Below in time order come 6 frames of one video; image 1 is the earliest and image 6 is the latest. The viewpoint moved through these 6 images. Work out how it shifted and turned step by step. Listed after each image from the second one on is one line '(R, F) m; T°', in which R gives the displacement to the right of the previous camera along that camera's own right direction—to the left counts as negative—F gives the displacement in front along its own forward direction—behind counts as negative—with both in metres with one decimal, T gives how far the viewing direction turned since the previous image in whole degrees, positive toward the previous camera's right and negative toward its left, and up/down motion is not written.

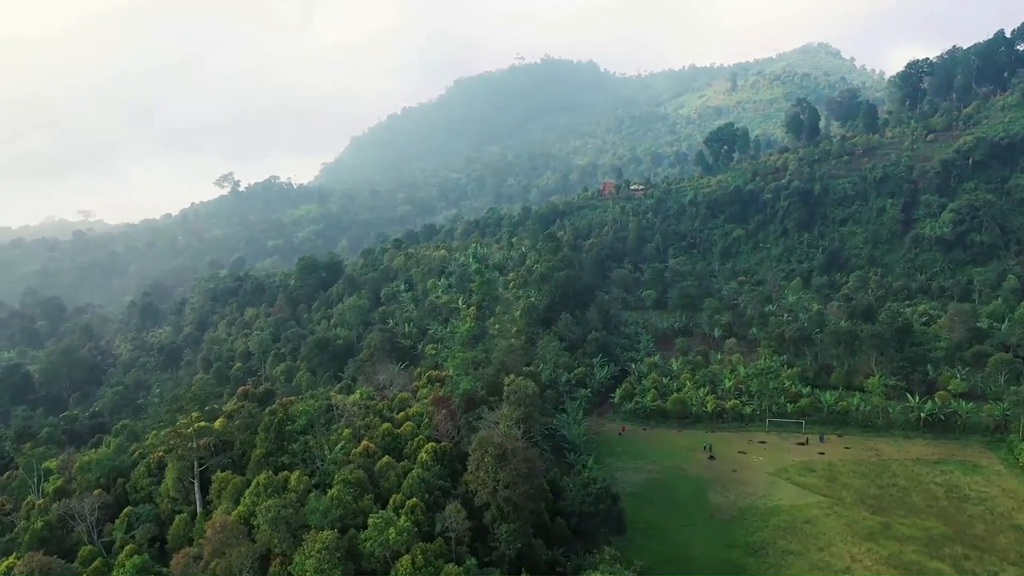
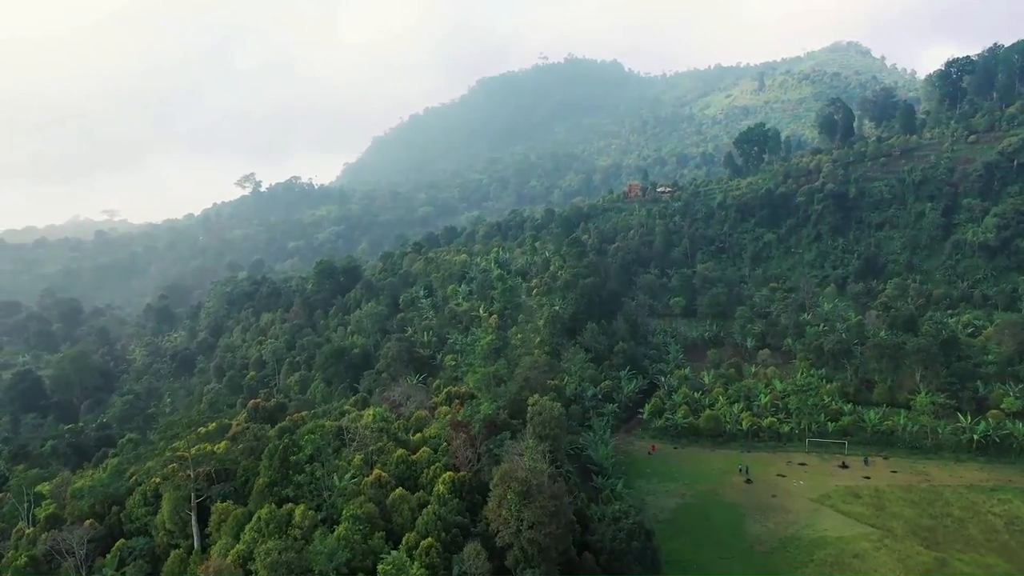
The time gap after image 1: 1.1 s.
(-0.2, +1.8) m; -2°
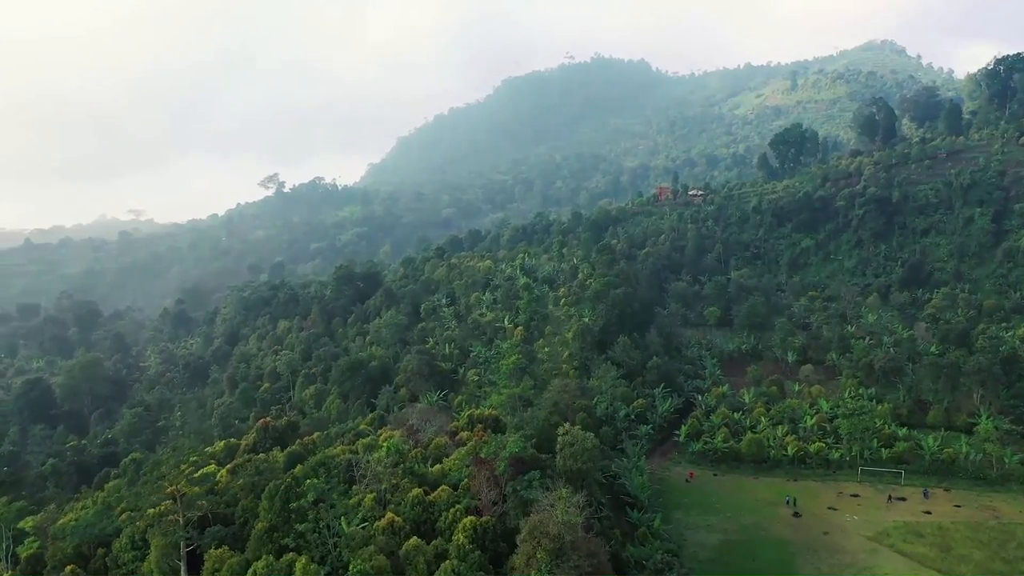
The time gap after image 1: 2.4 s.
(-0.2, +2.2) m; -2°
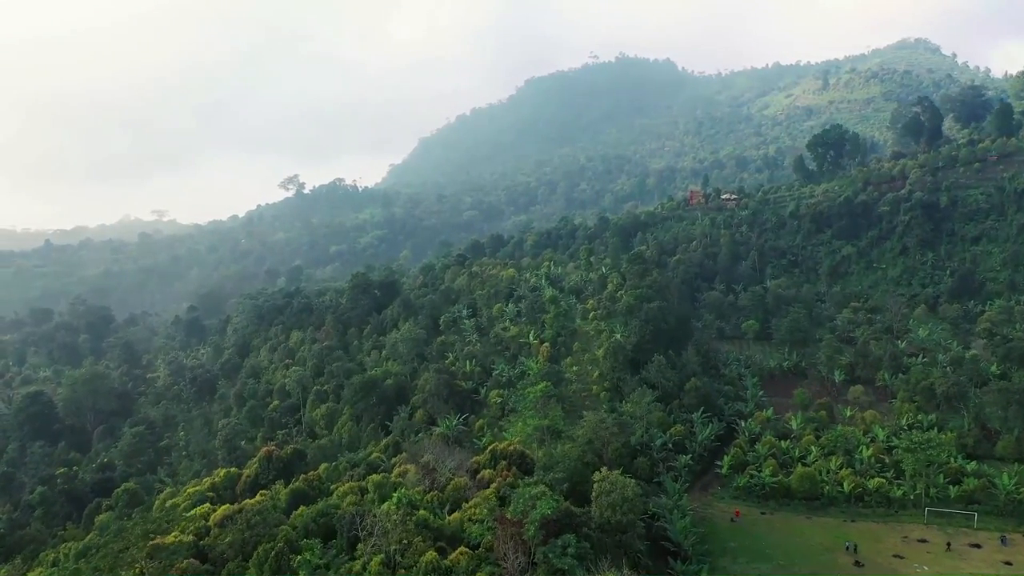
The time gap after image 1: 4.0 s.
(-0.3, +2.7) m; -2°
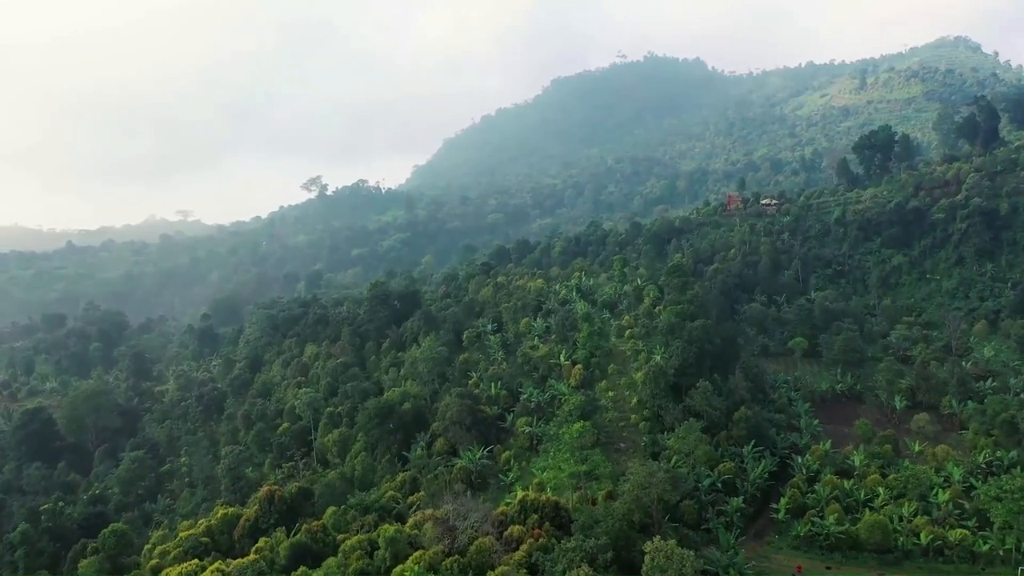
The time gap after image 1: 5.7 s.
(-0.4, +3.0) m; -2°
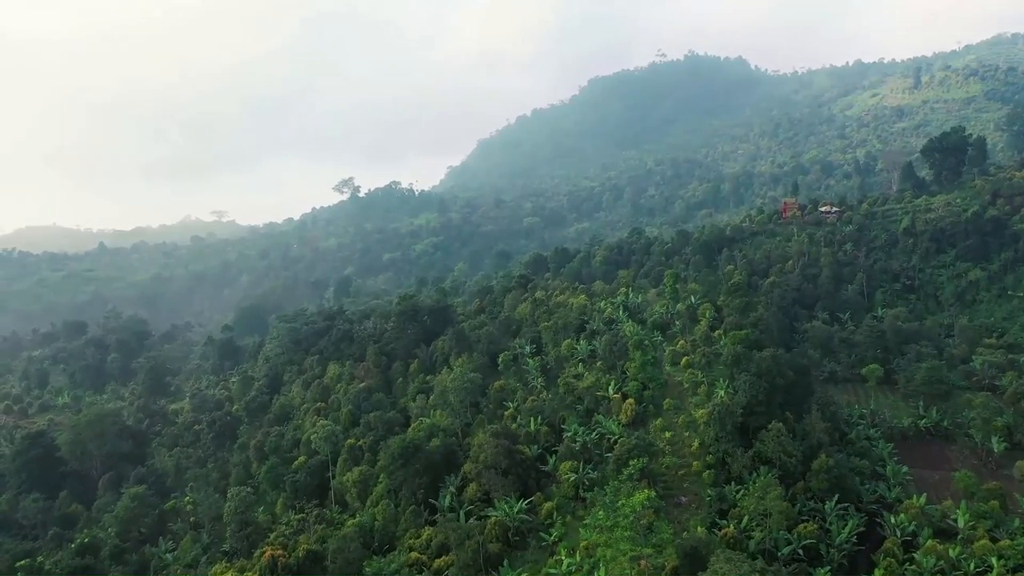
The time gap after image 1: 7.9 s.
(-0.5, +3.7) m; -3°
